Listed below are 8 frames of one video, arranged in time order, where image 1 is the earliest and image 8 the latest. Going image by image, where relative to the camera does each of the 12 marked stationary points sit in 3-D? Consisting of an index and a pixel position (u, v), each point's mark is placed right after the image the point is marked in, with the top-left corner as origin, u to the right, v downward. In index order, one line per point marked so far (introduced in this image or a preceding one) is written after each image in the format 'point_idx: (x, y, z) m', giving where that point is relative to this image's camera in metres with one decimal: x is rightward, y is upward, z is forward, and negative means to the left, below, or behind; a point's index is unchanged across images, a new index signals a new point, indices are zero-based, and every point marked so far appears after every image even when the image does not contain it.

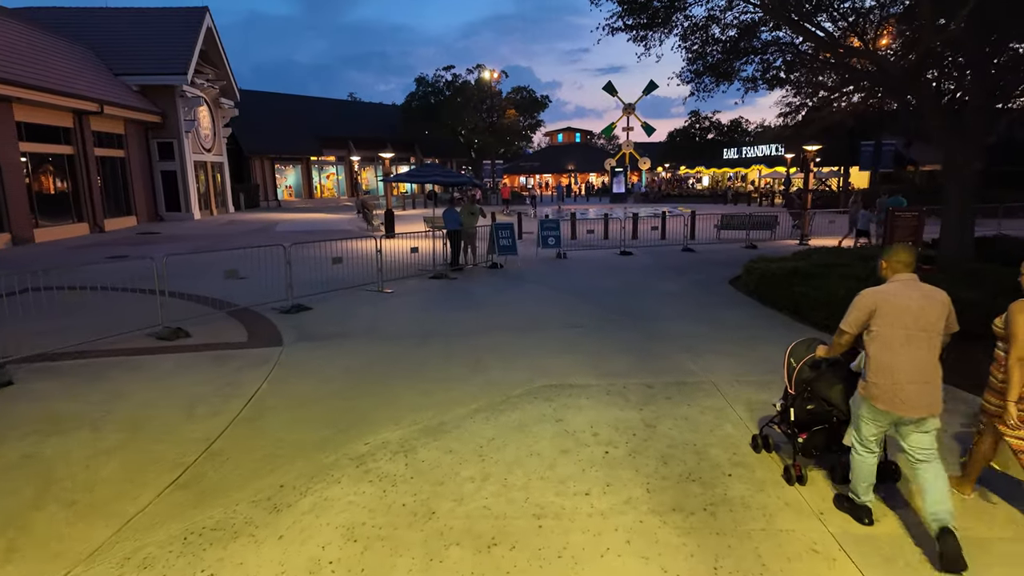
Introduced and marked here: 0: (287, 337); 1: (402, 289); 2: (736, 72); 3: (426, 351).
0: (-2.5, -0.6, +7.4) m
1: (-1.8, 0.0, +10.8) m
2: (+5.6, +5.4, +16.6) m
3: (-0.9, -0.7, +7.0) m
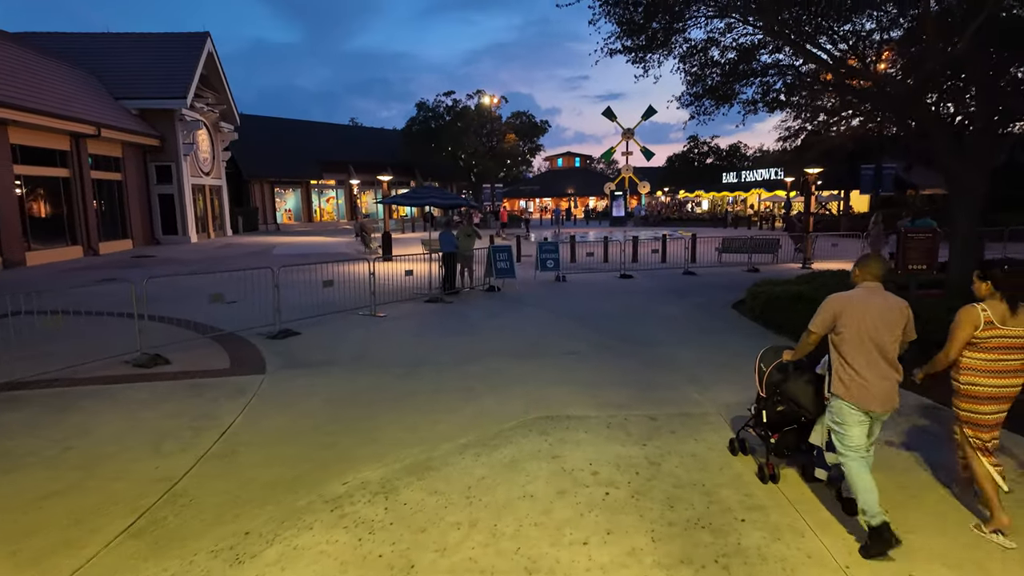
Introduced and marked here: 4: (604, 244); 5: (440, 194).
0: (-2.6, -0.8, +7.1) m
1: (-1.9, -0.4, +10.5) m
2: (+5.5, +4.8, +16.5) m
3: (-1.0, -0.9, +6.6) m
4: (+2.8, +1.3, +19.9) m
5: (-1.8, +2.2, +15.6) m
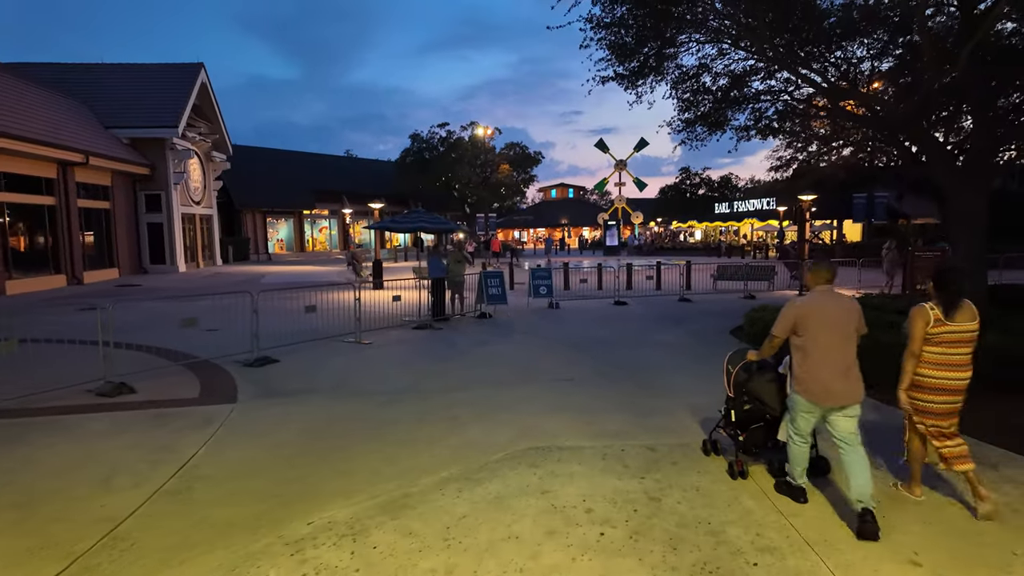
0: (-2.7, -1.1, +6.7) m
1: (-2.0, -0.8, +10.1) m
2: (+5.3, +4.1, +16.4) m
3: (-1.1, -1.1, +6.2) m
4: (+2.6, +0.5, +19.6) m
5: (-2.0, +1.6, +15.4) m
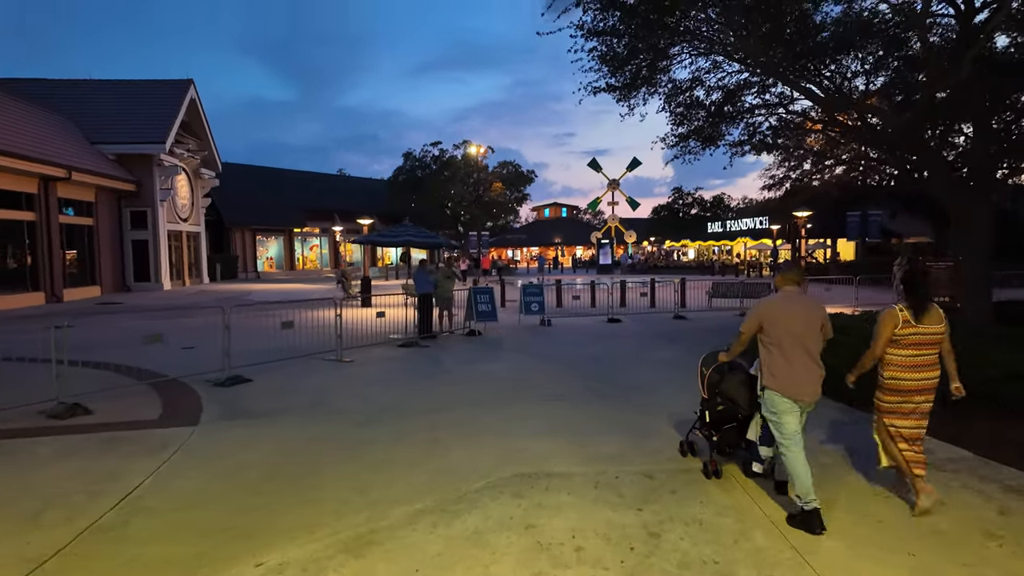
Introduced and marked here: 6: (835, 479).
0: (-2.8, -1.2, +6.2) m
1: (-2.2, -1.1, +9.6) m
2: (+5.1, +3.7, +16.1) m
3: (-1.2, -1.2, +5.7) m
4: (+2.3, 0.0, +19.2) m
5: (-2.2, +1.2, +15.0) m
6: (+2.3, -1.4, +4.7) m
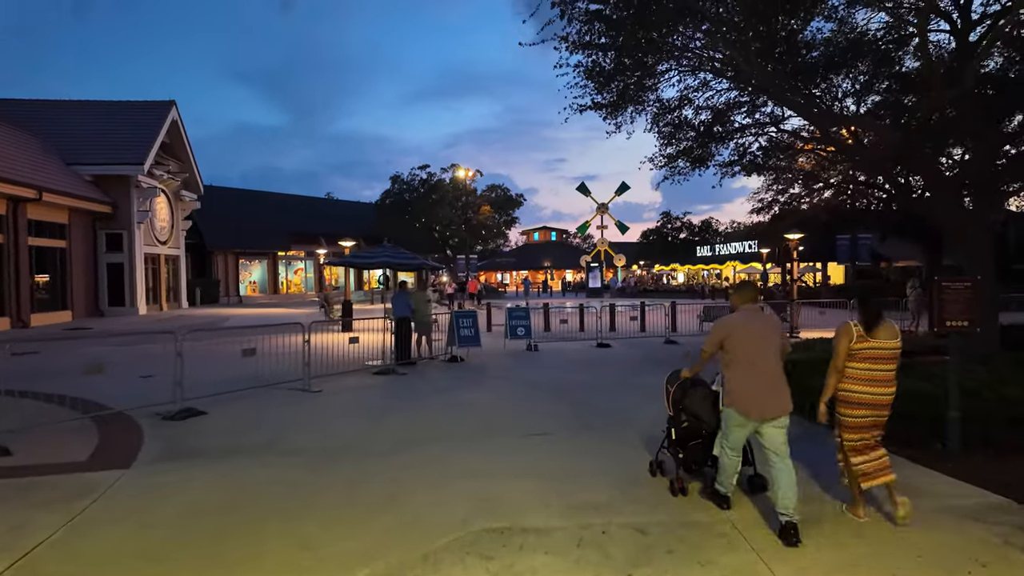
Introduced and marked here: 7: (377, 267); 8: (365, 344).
0: (-3.0, -1.4, +5.5) m
1: (-2.4, -1.4, +8.9) m
2: (+4.8, +3.1, +15.7) m
3: (-1.4, -1.4, +5.1) m
4: (+1.9, -0.7, +18.6) m
5: (-2.5, +0.7, +14.4) m
6: (+2.1, -1.5, +4.1) m
7: (-2.8, +0.4, +13.8) m
8: (-2.6, -1.0, +11.5) m
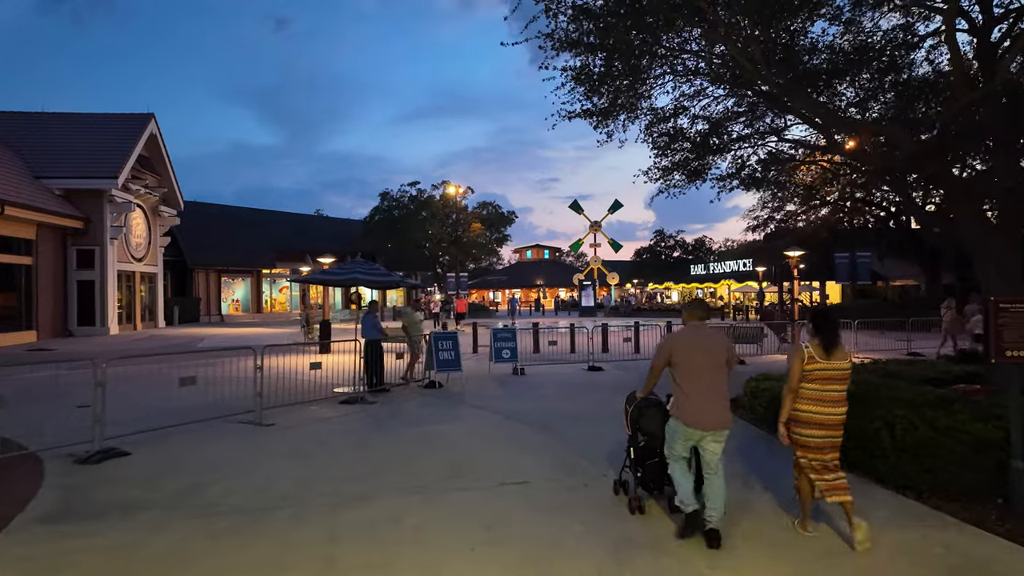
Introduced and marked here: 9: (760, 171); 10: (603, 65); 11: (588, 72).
0: (-3.2, -1.5, +4.5) m
1: (-2.7, -1.6, +7.9) m
2: (+4.4, +2.7, +14.9) m
3: (-1.6, -1.6, +4.1) m
4: (+1.6, -1.2, +17.7) m
5: (-2.9, +0.3, +13.4) m
6: (+1.9, -1.6, +3.1) m
7: (-3.1, +0.1, +12.8) m
8: (-2.8, -1.3, +10.5) m
9: (+5.8, +2.7, +15.4) m
10: (+1.6, +3.9, +11.5) m
11: (+1.4, +3.8, +11.7) m
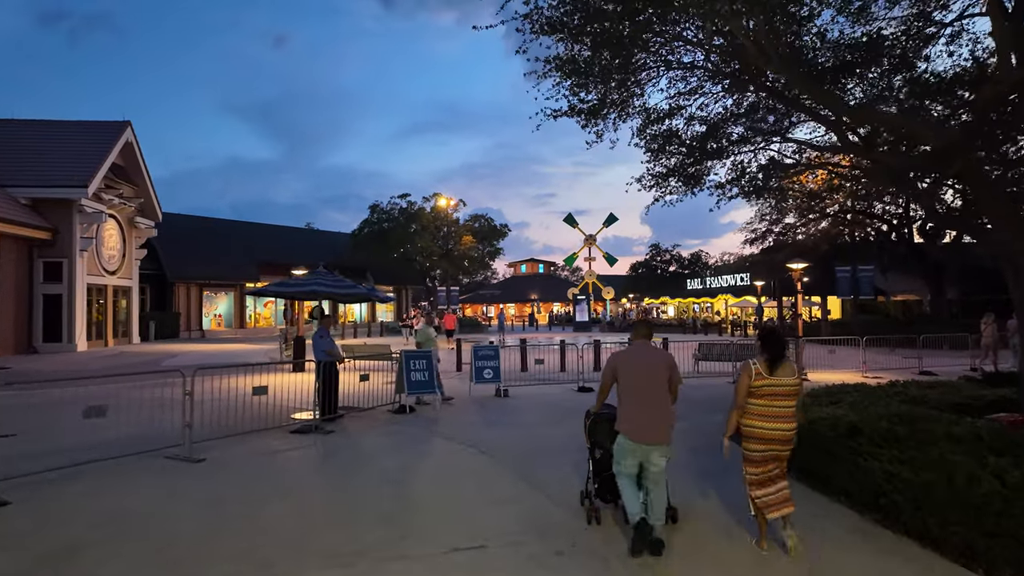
0: (-3.5, -1.6, +3.3) m
1: (-3.0, -1.8, +6.8) m
2: (+4.1, +2.4, +13.9) m
3: (-1.9, -1.6, +2.9) m
4: (+1.2, -1.5, +16.6) m
5: (-3.2, 0.0, +12.3) m
6: (+1.6, -1.6, +2.0) m
7: (-3.5, -0.2, +11.7) m
8: (-3.1, -1.5, +9.4) m
9: (+5.5, +2.4, +14.4) m
10: (+1.3, +3.7, +10.6) m
11: (+1.1, +3.6, +10.8) m
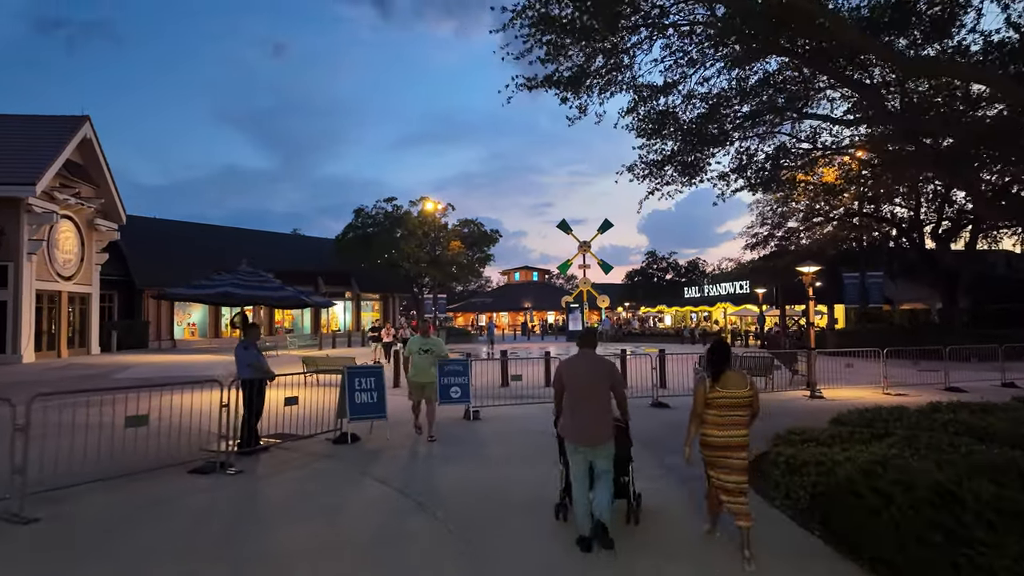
0: (-3.9, -1.5, +1.6) m
1: (-3.4, -1.7, +5.0) m
2: (+3.6, +2.3, +12.2) m
3: (-2.3, -1.5, +1.2) m
4: (+0.7, -1.7, +14.8) m
5: (-3.6, 0.0, +10.6) m
6: (+1.2, -1.6, +0.2) m
7: (-3.9, -0.3, +9.9) m
8: (-3.6, -1.5, +7.6) m
9: (+5.0, +2.3, +12.8) m
10: (+0.8, +3.6, +8.9) m
11: (+0.6, +3.5, +9.1) m
